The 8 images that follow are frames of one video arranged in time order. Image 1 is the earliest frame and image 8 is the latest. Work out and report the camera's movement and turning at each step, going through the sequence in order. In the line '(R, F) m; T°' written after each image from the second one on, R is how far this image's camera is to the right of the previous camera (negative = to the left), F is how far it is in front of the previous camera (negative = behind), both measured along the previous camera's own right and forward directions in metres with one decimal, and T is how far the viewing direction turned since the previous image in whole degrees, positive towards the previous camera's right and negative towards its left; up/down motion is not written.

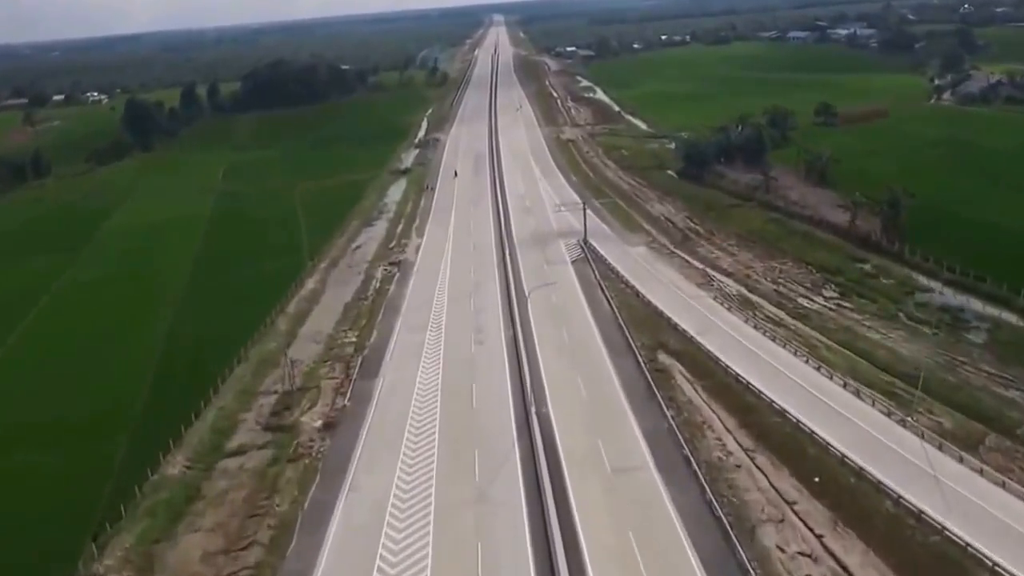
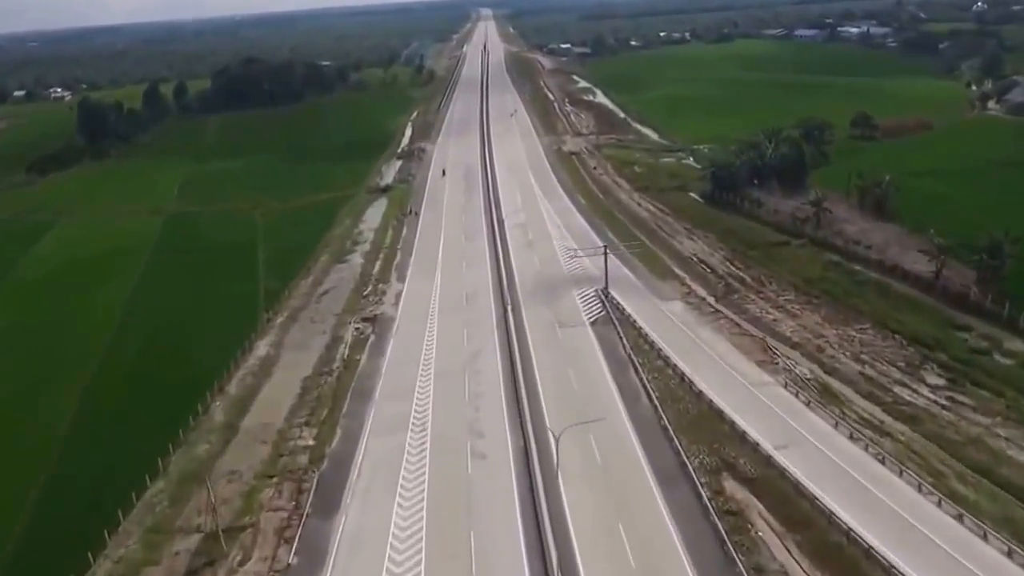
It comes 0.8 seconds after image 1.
(-0.7, +10.7) m; +1°
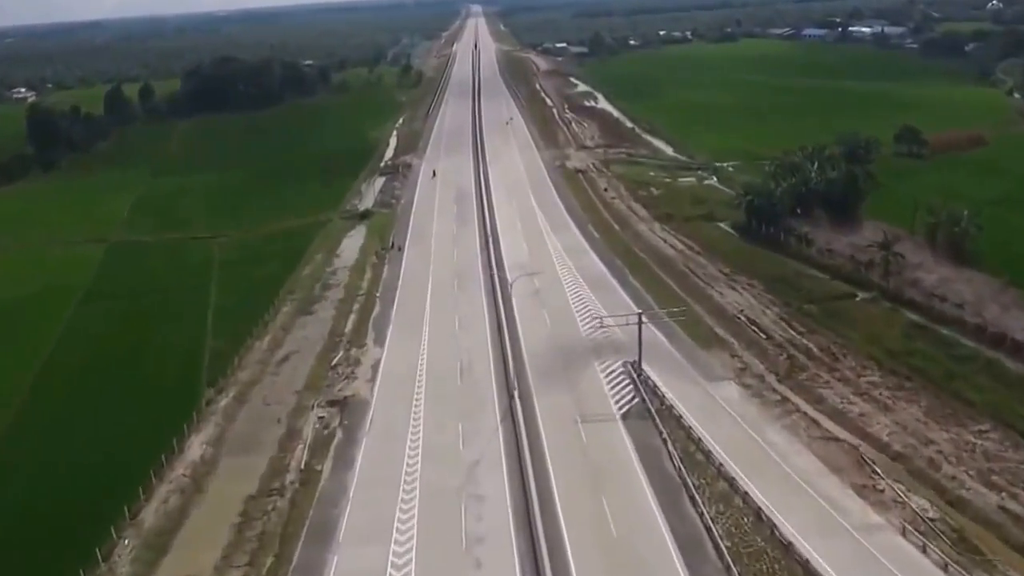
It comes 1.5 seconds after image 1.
(-0.6, +9.4) m; +1°
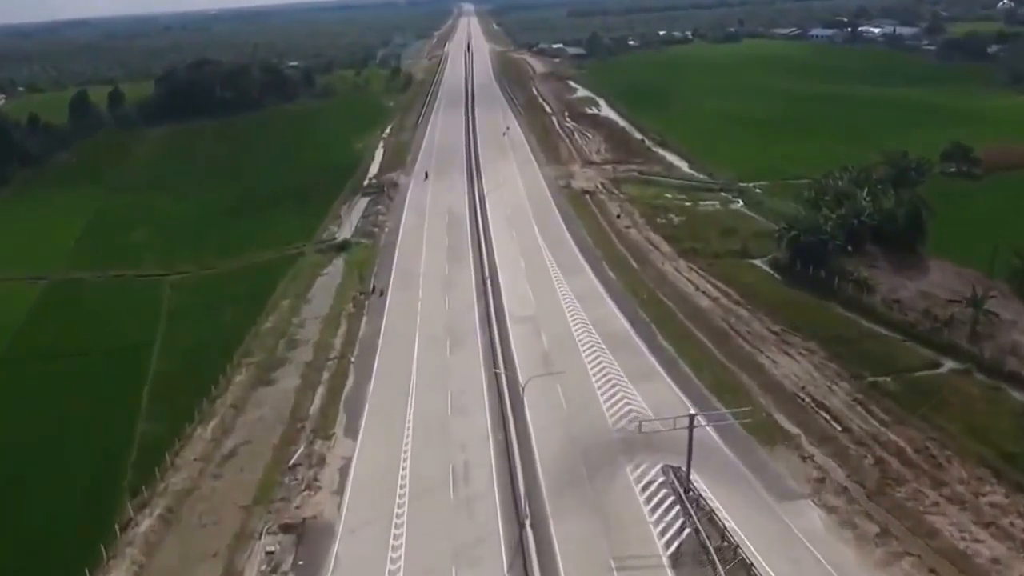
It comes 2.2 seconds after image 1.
(-0.4, +8.1) m; 0°
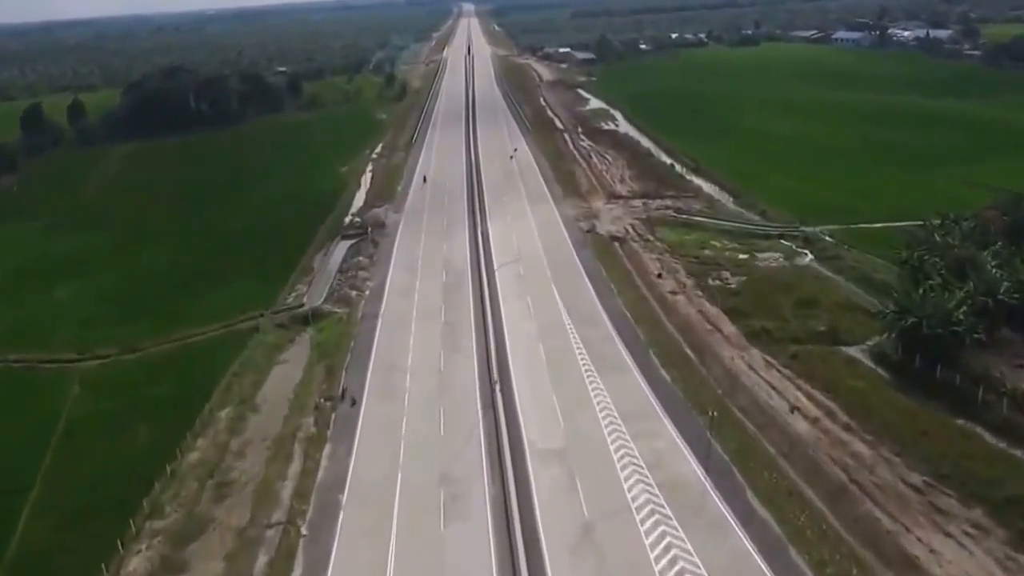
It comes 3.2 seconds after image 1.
(-0.5, +11.8) m; 0°
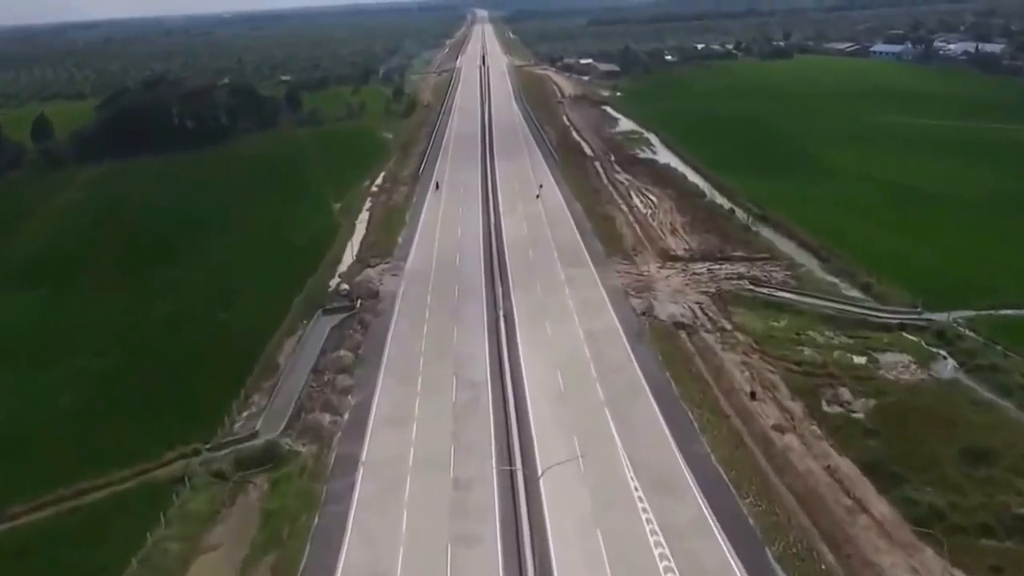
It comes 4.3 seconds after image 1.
(-0.8, +12.6) m; -1°
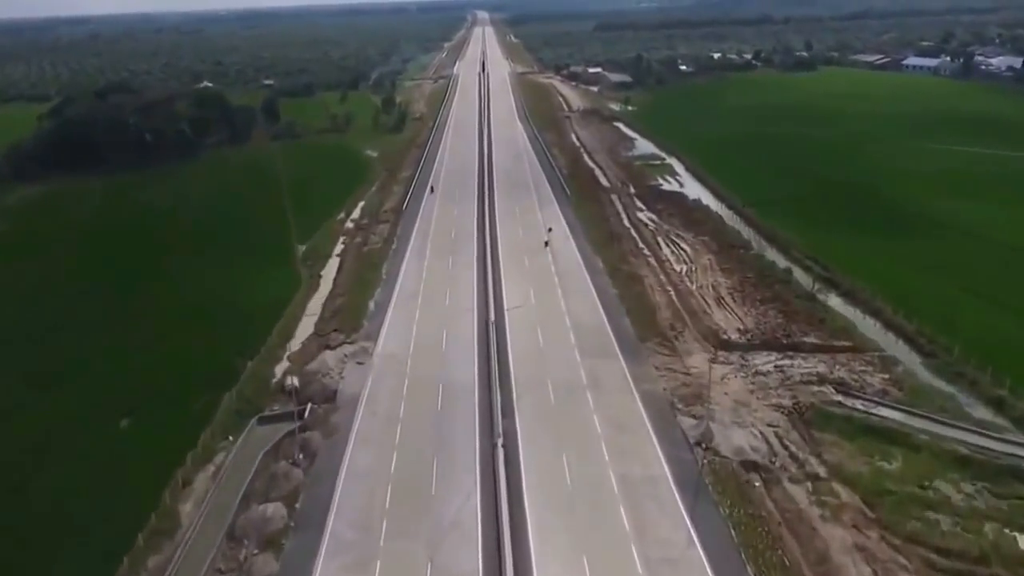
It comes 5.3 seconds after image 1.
(-0.2, +11.5) m; 0°
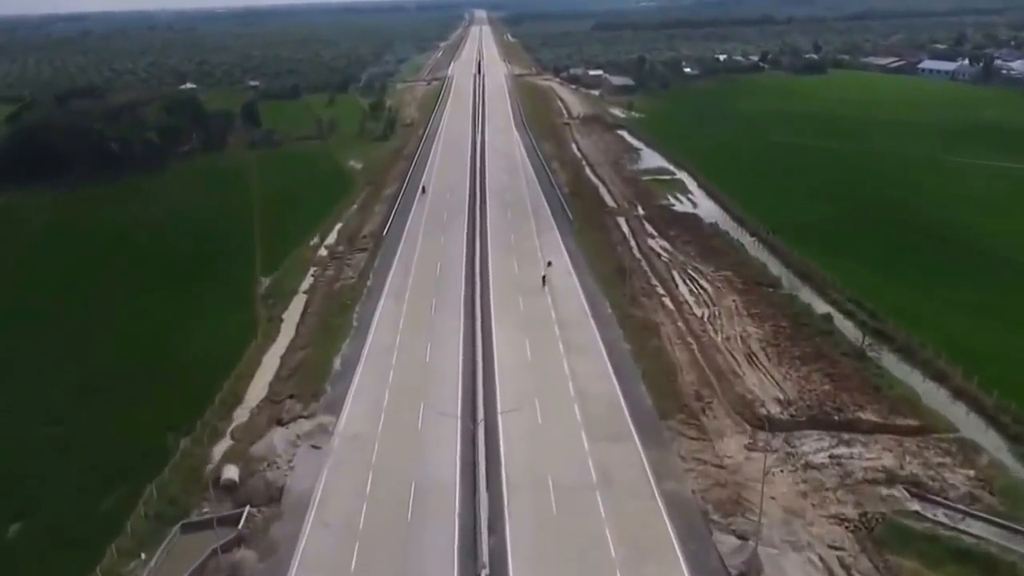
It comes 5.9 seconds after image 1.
(+0.2, +6.8) m; 0°
